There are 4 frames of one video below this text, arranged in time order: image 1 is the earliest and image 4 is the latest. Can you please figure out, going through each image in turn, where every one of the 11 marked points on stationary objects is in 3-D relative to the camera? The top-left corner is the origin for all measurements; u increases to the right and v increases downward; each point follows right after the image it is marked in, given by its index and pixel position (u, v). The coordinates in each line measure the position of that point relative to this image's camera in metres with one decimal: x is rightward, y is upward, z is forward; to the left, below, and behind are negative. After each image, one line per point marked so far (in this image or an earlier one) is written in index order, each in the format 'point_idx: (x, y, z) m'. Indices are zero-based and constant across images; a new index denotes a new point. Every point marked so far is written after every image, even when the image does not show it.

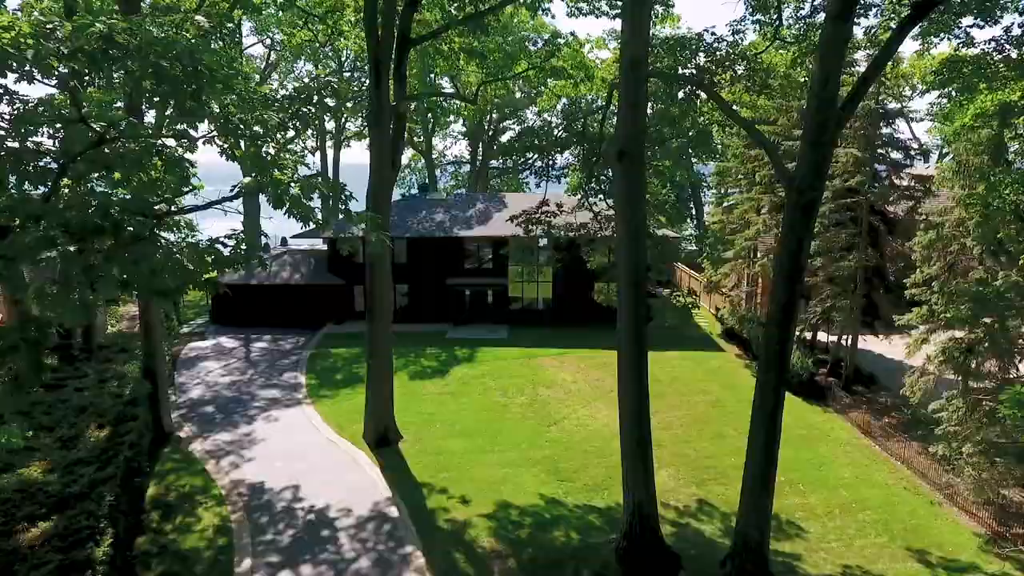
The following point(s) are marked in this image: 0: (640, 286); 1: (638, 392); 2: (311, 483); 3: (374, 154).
0: (+2.7, 0.0, +11.3) m
1: (+2.7, -2.1, +11.5) m
2: (-5.8, -5.6, +15.6) m
3: (-4.3, +4.2, +16.9) m
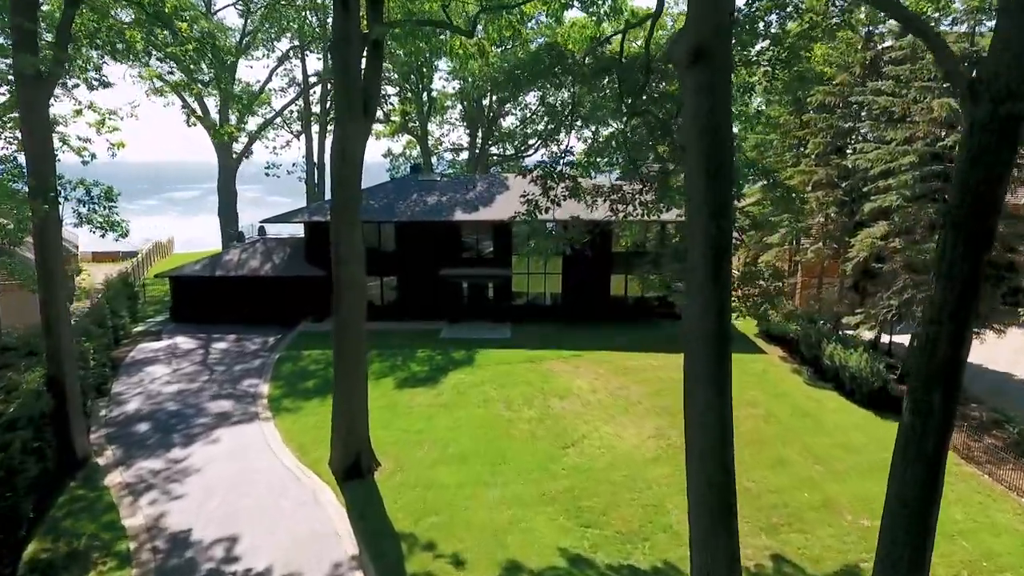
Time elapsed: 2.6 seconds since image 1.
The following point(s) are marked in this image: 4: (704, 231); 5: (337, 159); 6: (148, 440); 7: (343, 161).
0: (+2.9, +0.4, +7.4) m
1: (+2.9, -1.7, +7.6) m
2: (-5.6, -5.3, +11.7) m
3: (-4.1, +4.6, +13.0) m
4: (+2.6, +0.8, +7.4) m
5: (-4.2, +3.1, +13.1) m
6: (-10.7, -4.4, +15.9) m
7: (-4.1, +3.0, +13.1) m
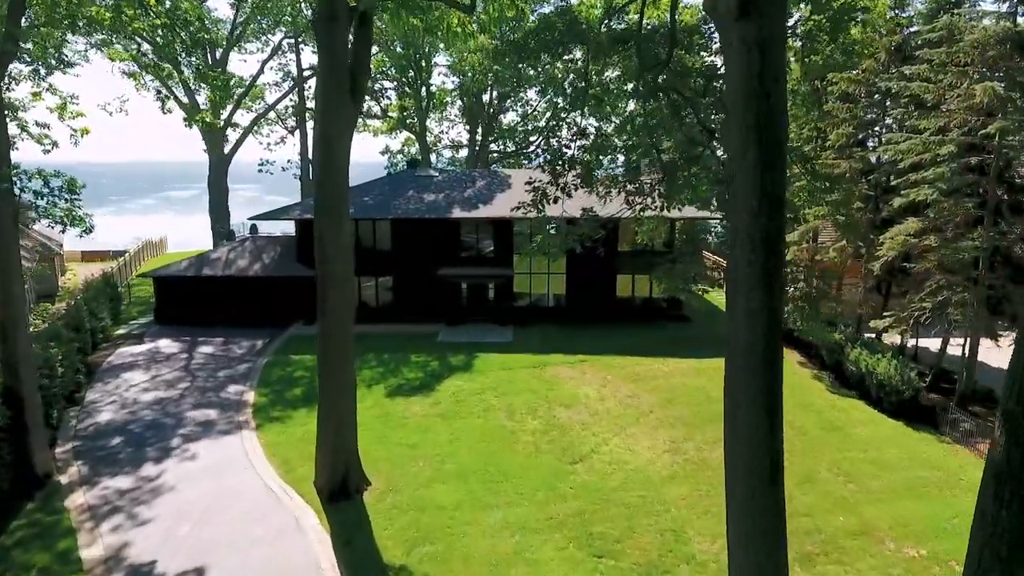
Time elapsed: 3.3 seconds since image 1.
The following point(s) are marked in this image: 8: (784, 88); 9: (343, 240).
0: (+3.0, +0.4, +6.1) m
1: (+3.0, -1.8, +6.3) m
2: (-5.5, -5.3, +10.4) m
3: (-4.0, +4.5, +11.7) m
4: (+2.7, +0.7, +6.1) m
5: (-4.1, +3.0, +11.8) m
6: (-10.6, -4.5, +14.6) m
7: (-4.0, +3.0, +11.8) m
8: (+3.0, +2.2, +6.0) m
9: (-3.8, +1.1, +12.2) m
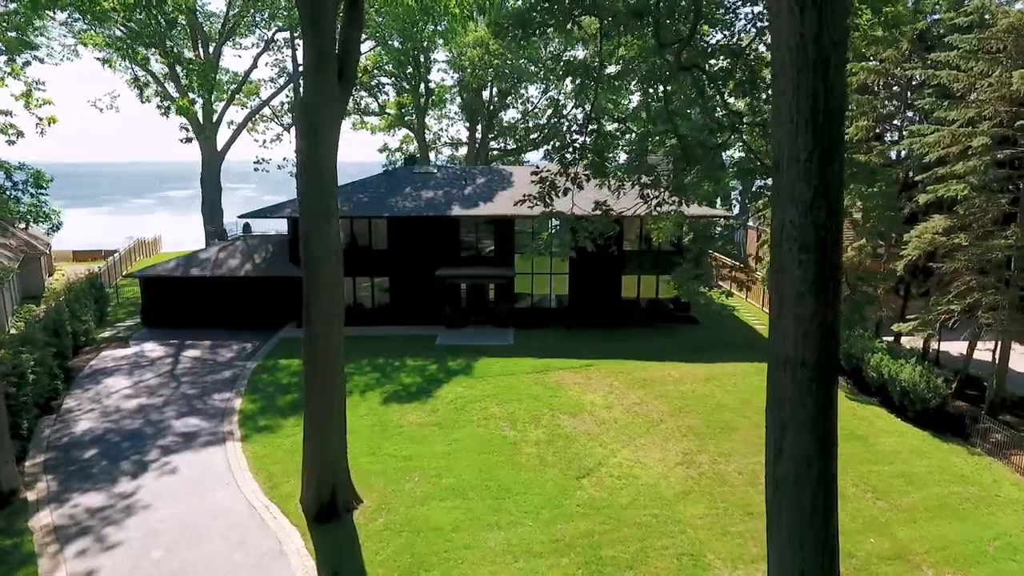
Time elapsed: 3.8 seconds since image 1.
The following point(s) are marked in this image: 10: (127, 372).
0: (+3.0, +0.3, +5.1) m
1: (+3.0, -1.8, +5.3) m
2: (-5.5, -5.3, +9.4) m
3: (-3.9, +4.5, +10.7) m
4: (+2.7, +0.7, +5.1) m
5: (-4.1, +3.0, +10.9) m
6: (-10.5, -4.5, +13.6) m
7: (-3.9, +3.0, +10.8) m
8: (+3.1, +2.2, +5.0) m
9: (-3.7, +1.0, +11.2) m
10: (-14.0, -3.0, +19.6) m
